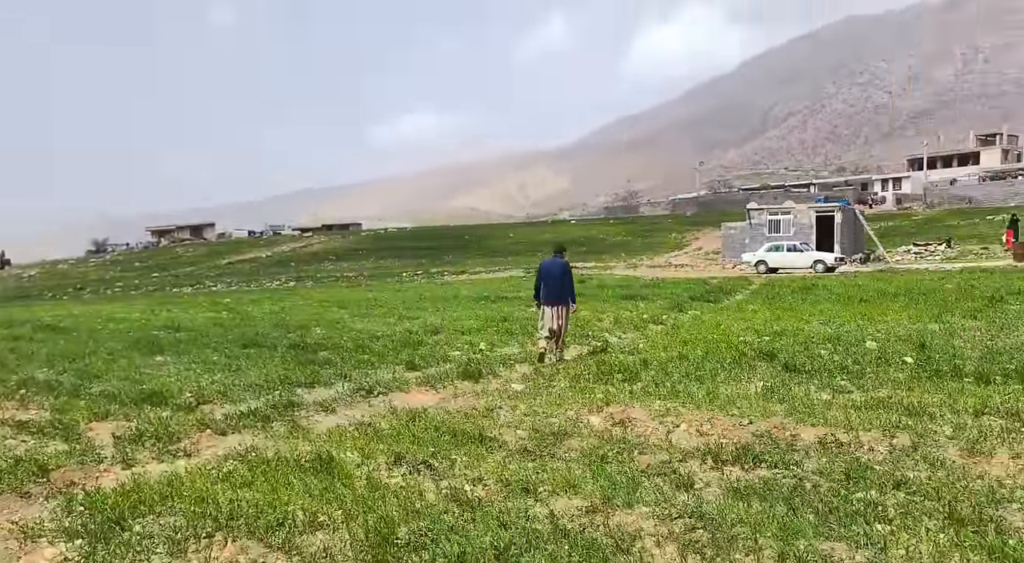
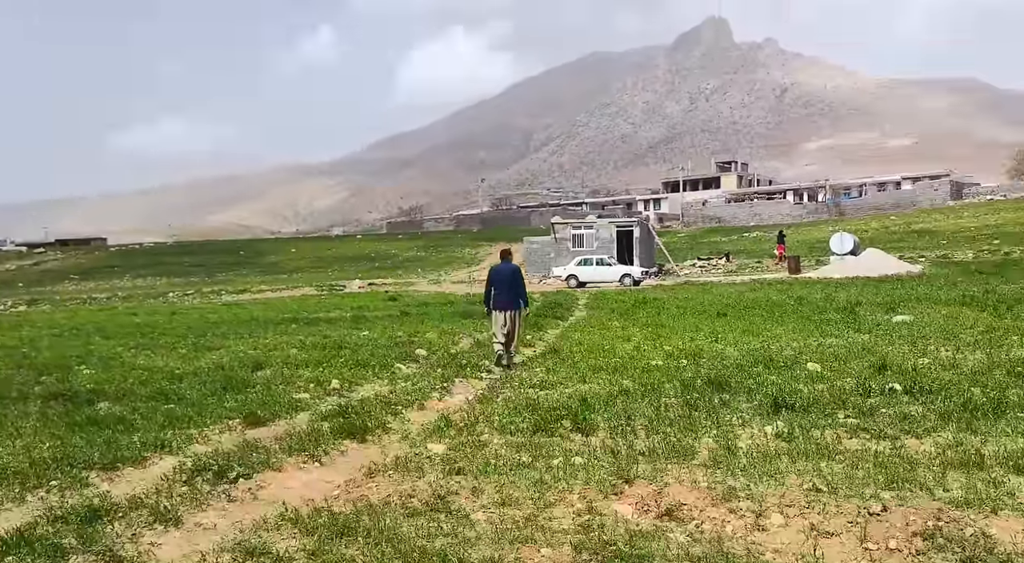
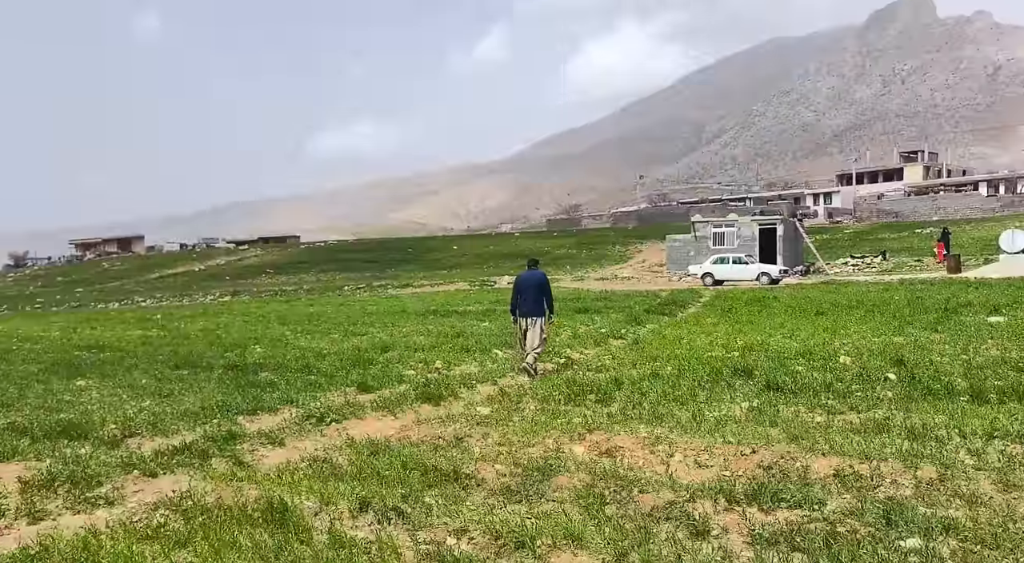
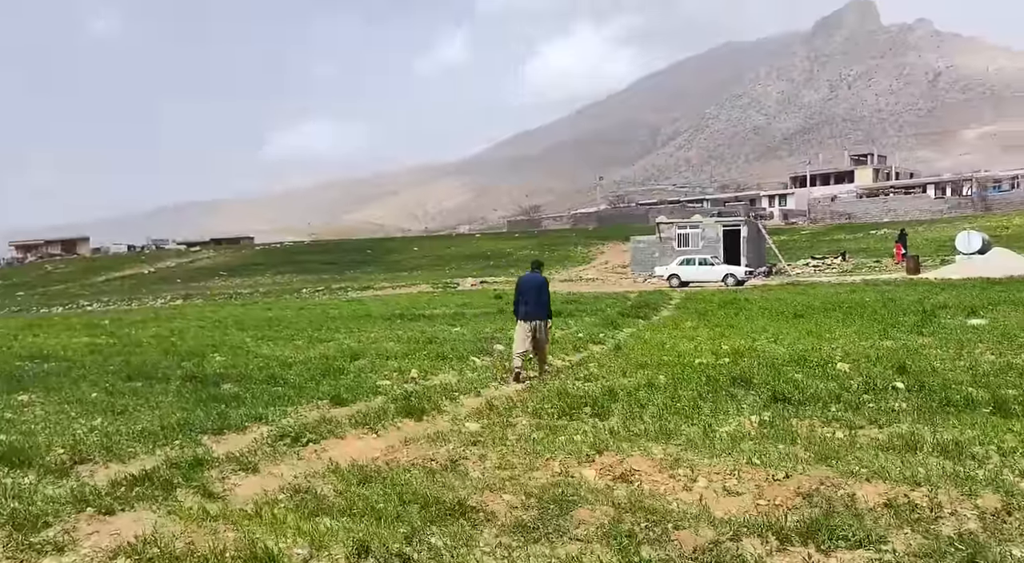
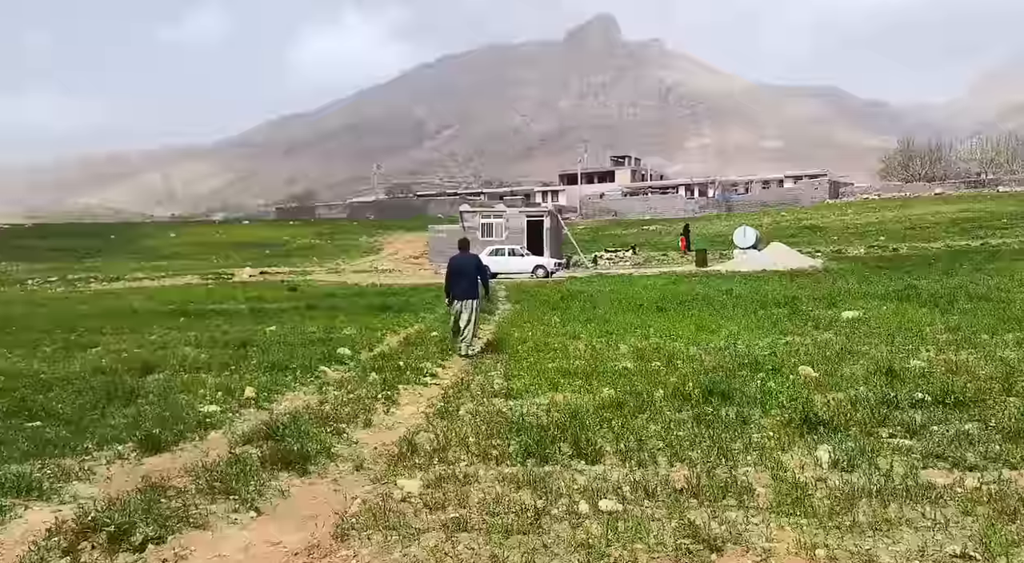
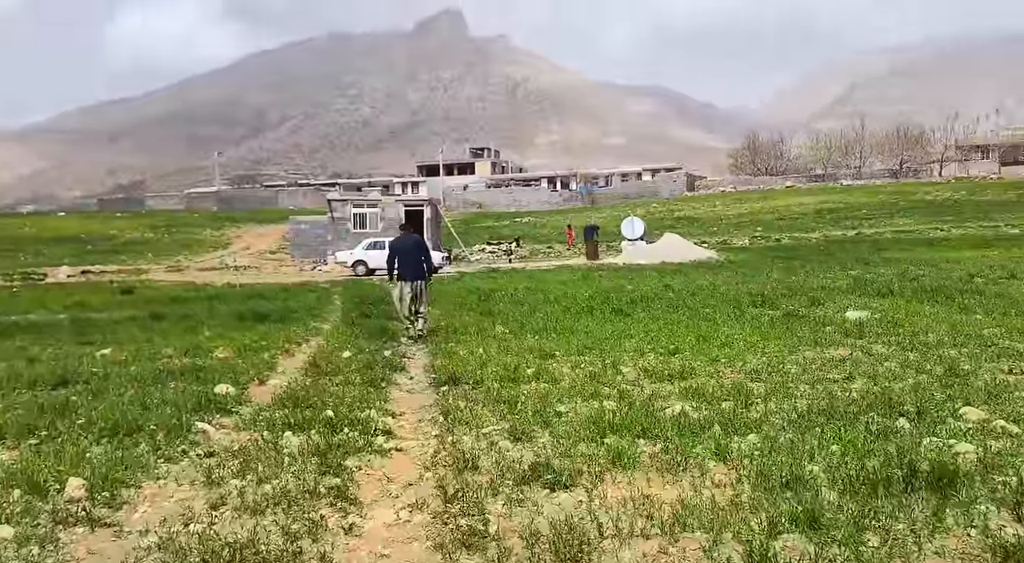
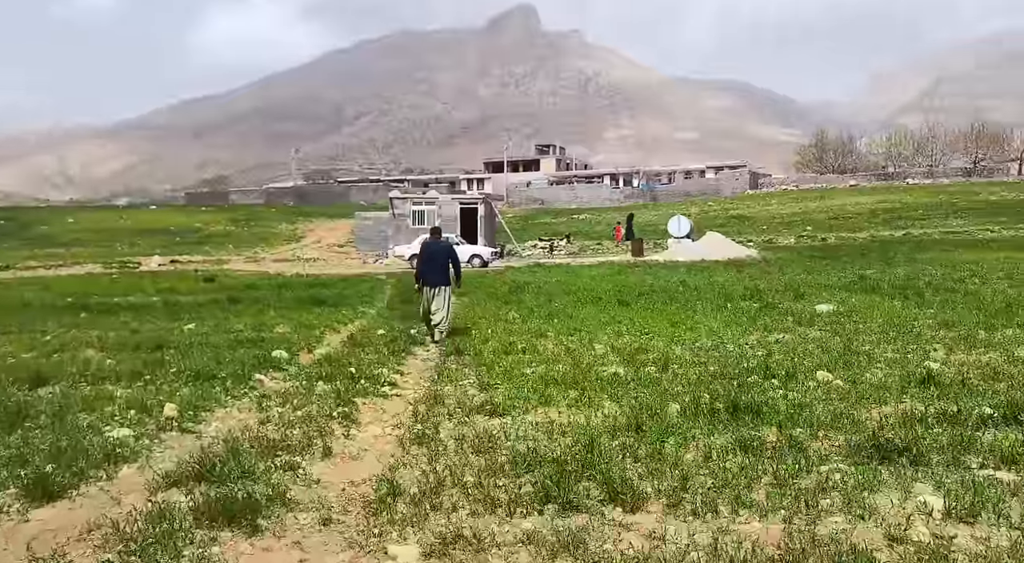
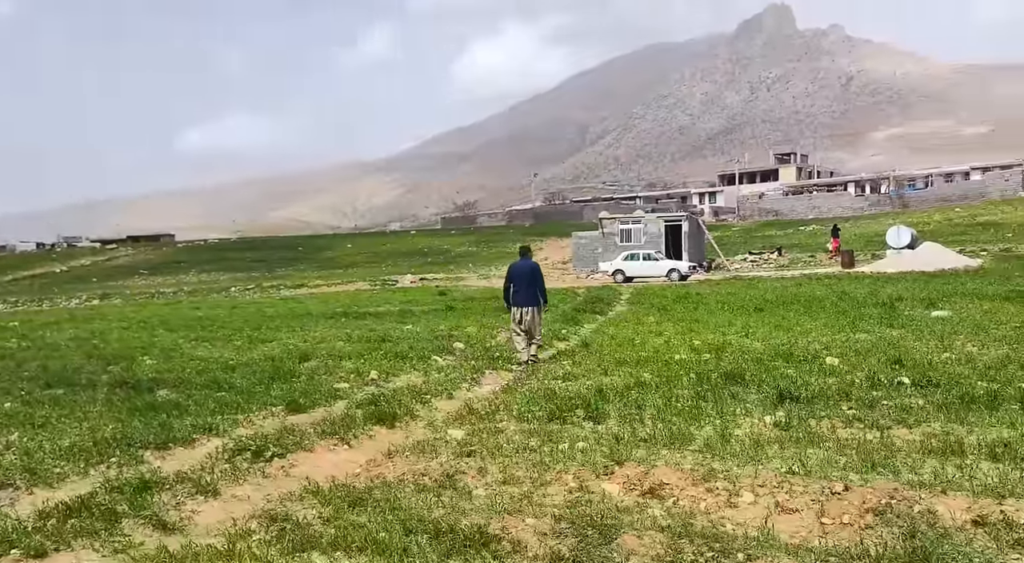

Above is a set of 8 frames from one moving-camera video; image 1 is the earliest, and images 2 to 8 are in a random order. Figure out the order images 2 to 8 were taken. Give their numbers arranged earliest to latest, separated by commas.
3, 4, 8, 2, 5, 7, 6
